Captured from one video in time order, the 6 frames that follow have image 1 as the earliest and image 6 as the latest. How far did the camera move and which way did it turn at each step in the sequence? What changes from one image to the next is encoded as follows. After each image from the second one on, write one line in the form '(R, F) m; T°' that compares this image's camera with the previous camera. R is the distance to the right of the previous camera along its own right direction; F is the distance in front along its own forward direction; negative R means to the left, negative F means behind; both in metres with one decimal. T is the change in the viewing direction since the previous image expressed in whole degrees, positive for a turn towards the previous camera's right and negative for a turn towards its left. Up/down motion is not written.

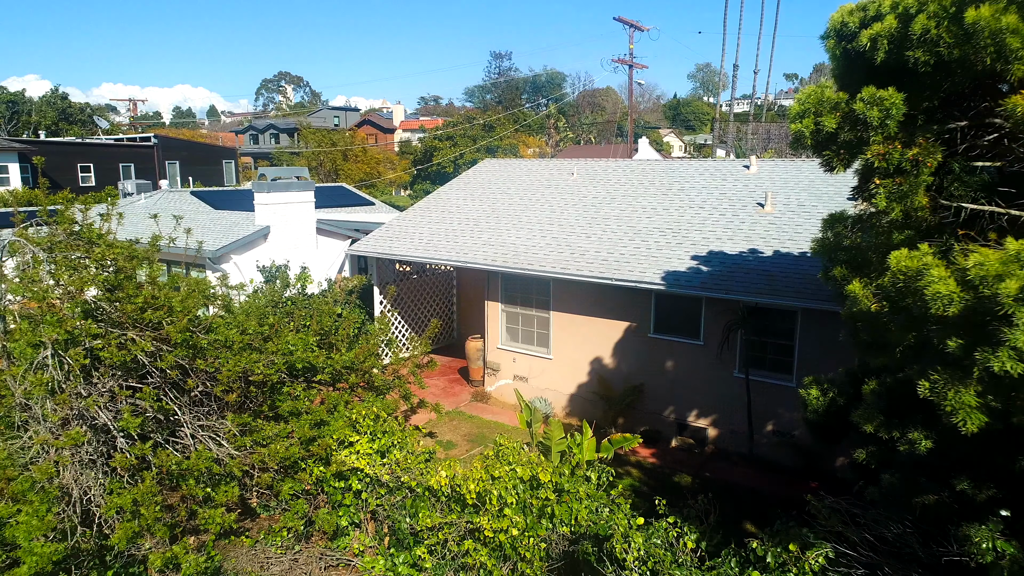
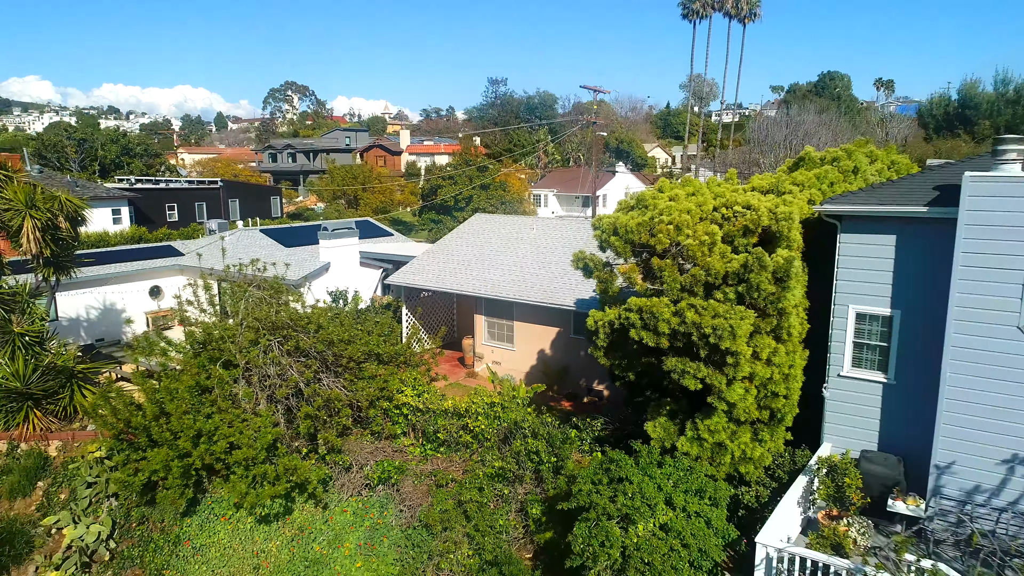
(+0.2, -2.4) m; 0°
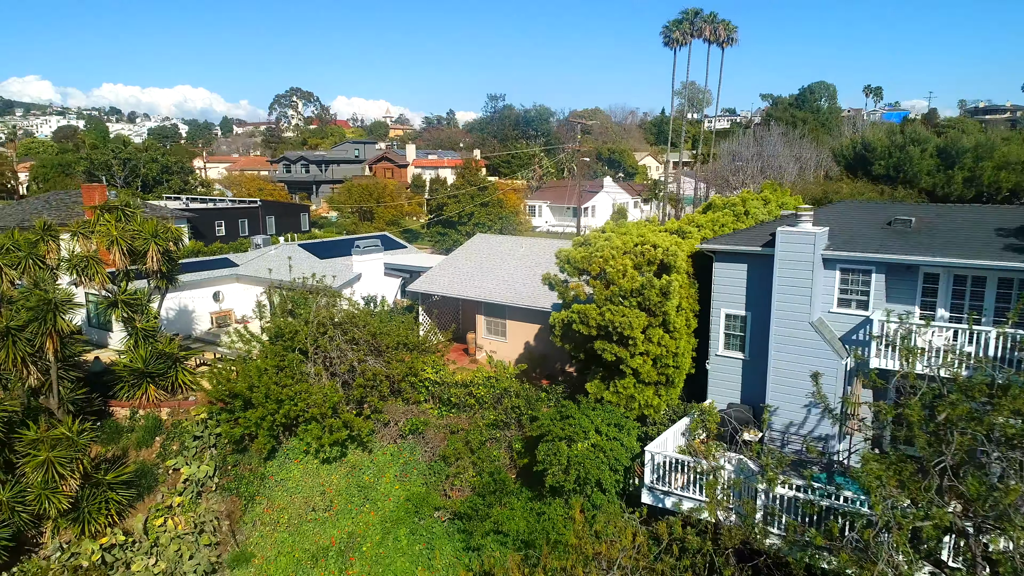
(+0.1, -1.9) m; 0°
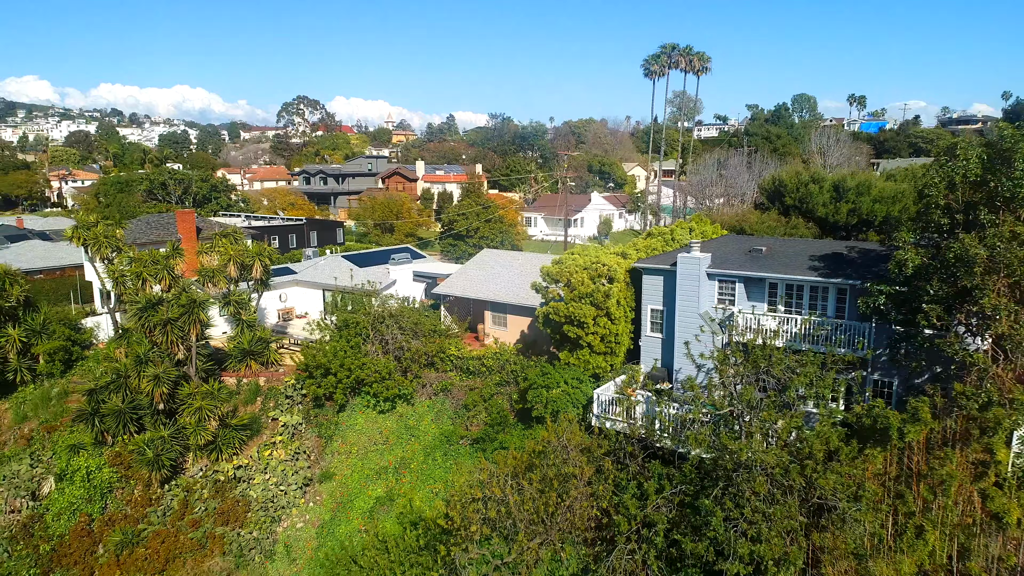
(0.0, -2.9) m; 0°
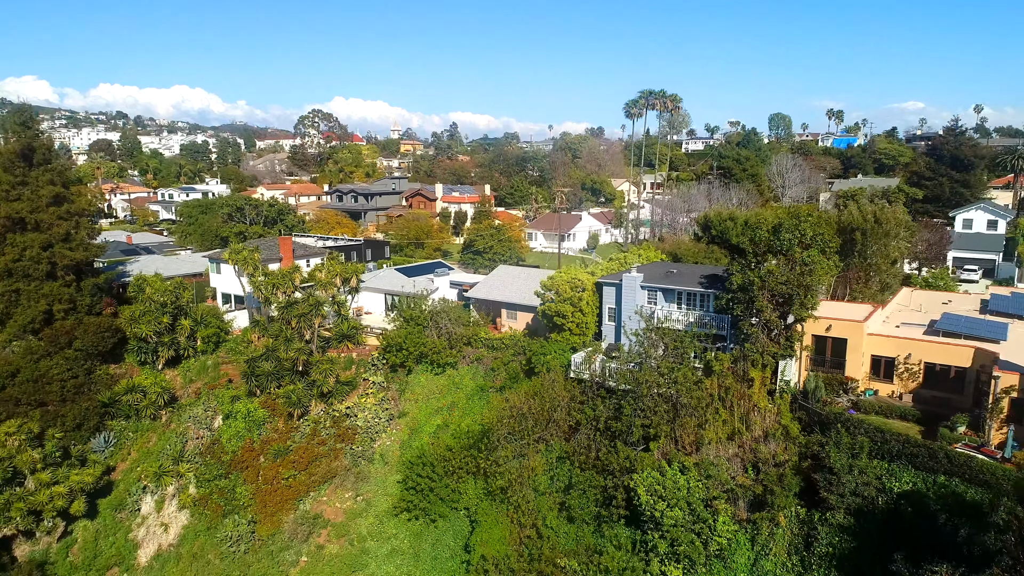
(-0.2, -5.1) m; 0°
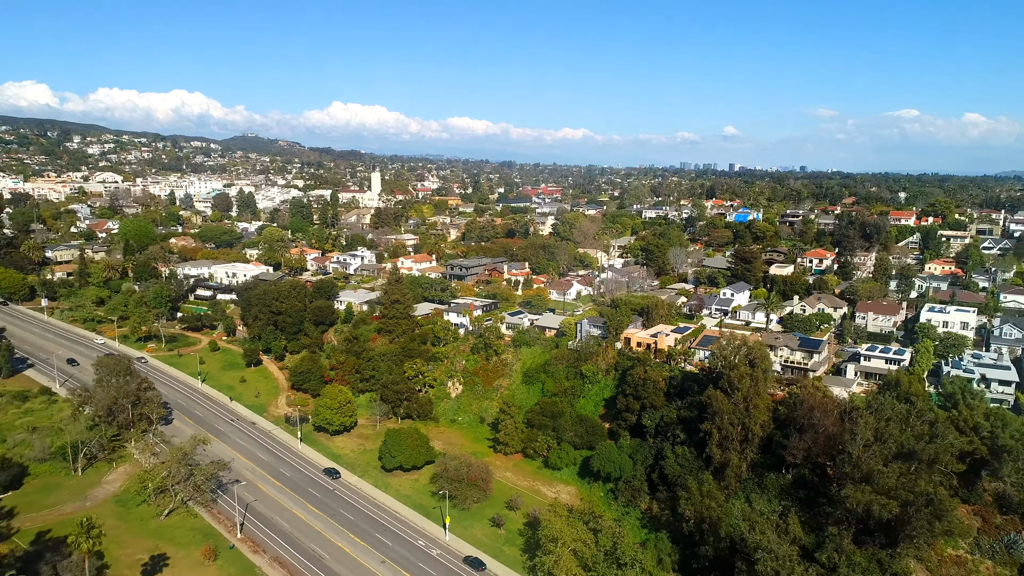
(-2.8, -34.9) m; 0°
